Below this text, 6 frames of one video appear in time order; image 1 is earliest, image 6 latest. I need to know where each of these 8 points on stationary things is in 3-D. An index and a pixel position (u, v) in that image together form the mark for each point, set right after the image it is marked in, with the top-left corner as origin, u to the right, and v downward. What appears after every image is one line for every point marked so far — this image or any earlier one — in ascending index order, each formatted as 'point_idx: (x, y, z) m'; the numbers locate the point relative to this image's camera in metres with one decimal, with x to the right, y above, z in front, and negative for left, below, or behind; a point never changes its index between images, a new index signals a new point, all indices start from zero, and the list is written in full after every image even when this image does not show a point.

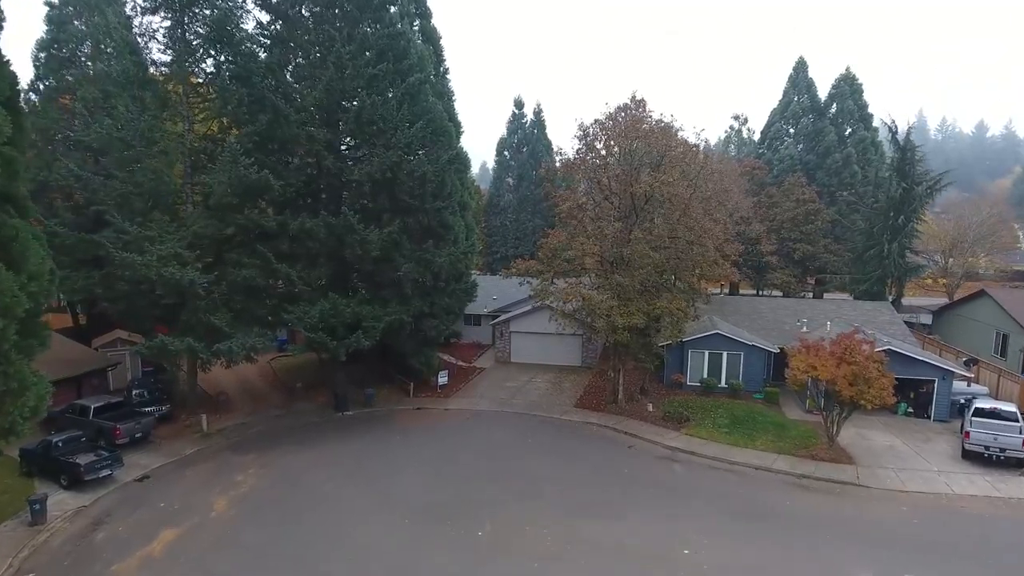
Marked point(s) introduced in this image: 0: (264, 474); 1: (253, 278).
0: (-3.7, -2.8, +16.8) m
1: (-4.2, +0.2, +18.5) m
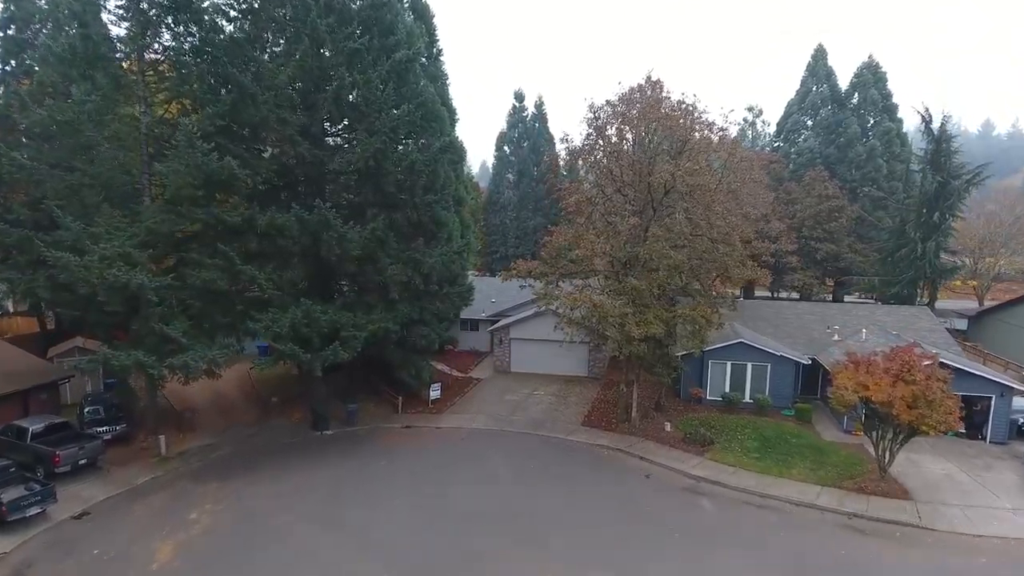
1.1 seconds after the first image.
0: (-3.7, -2.8, +14.5) m
1: (-4.2, +0.1, +16.1) m
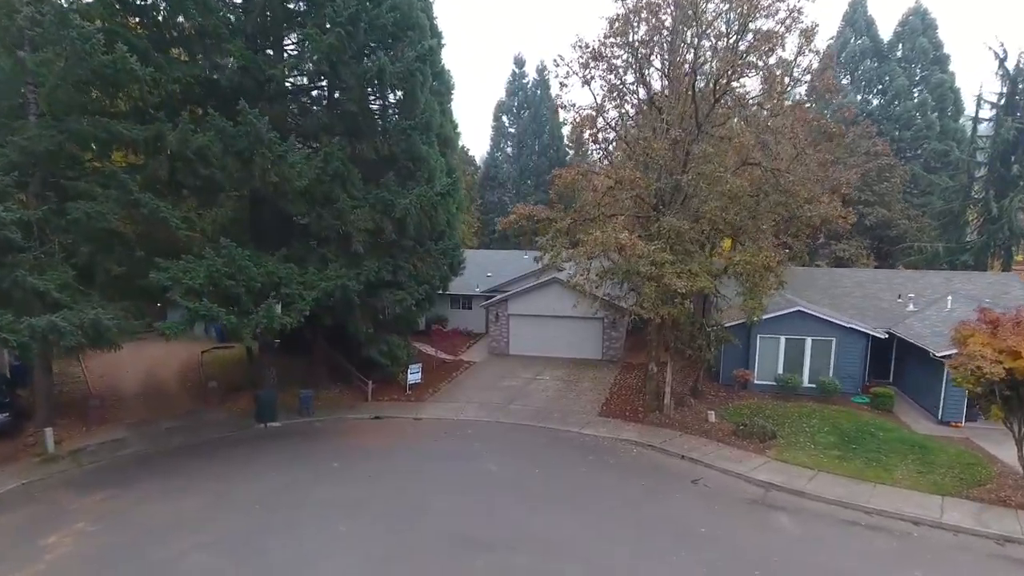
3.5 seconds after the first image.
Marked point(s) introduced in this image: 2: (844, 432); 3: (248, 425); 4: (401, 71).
0: (-3.7, -2.2, +10.2) m
1: (-4.3, +0.8, +11.8) m
2: (+4.0, -1.7, +13.7) m
3: (-3.6, -1.8, +15.3) m
4: (-1.4, +2.8, +14.5) m
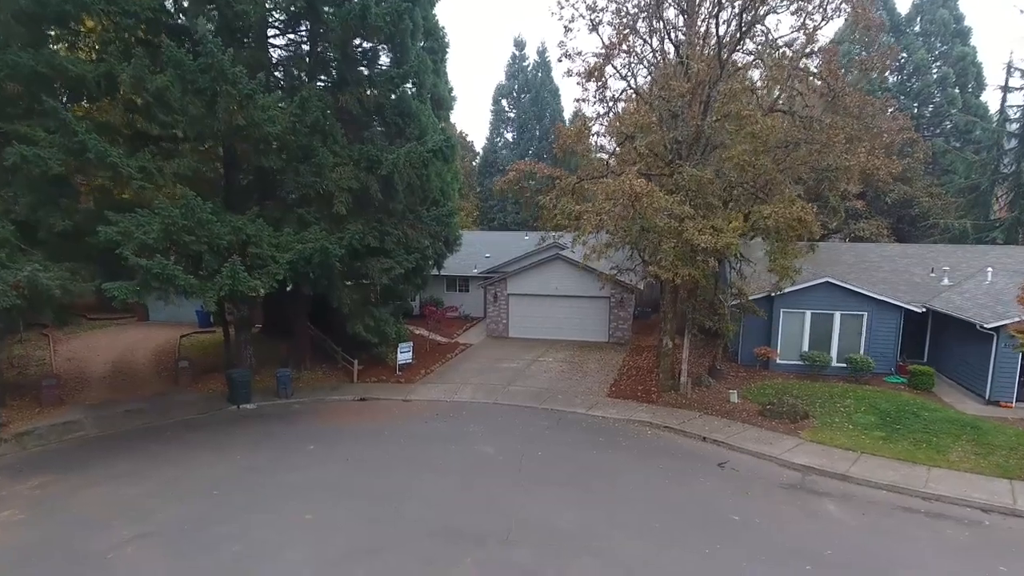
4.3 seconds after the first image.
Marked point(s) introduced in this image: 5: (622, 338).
0: (-3.7, -1.8, +8.7) m
1: (-4.3, +1.2, +10.4) m
2: (+4.0, -1.3, +12.2) m
3: (-3.6, -1.4, +13.8) m
4: (-1.4, +3.2, +13.0) m
5: (+1.9, -0.9, +19.7) m
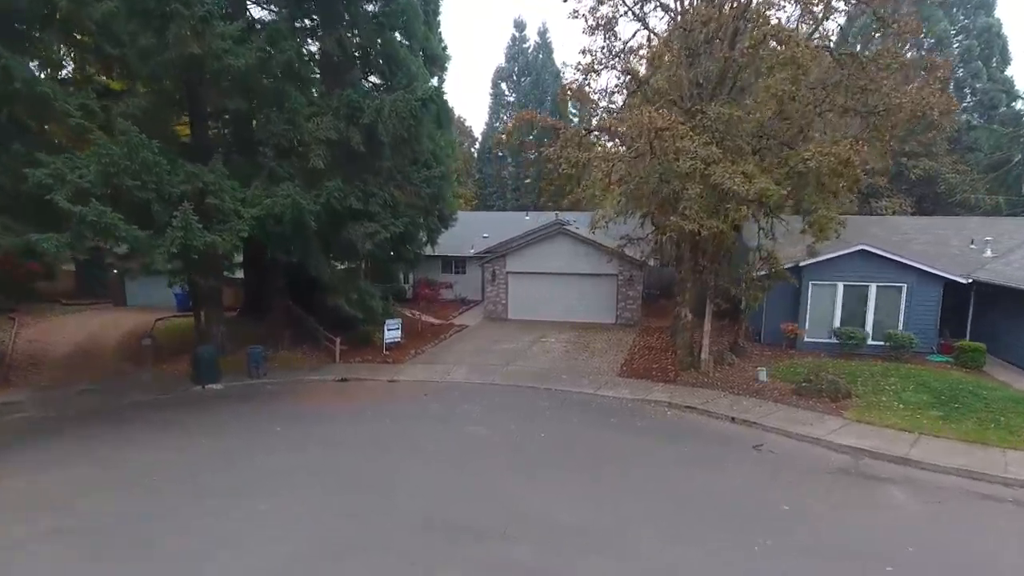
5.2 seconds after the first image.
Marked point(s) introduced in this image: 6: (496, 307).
0: (-3.7, -1.4, +7.2) m
1: (-4.3, +1.5, +8.9) m
2: (+4.0, -1.0, +10.7) m
3: (-3.6, -1.1, +12.3) m
4: (-1.4, +3.5, +11.5) m
5: (+1.9, -0.5, +18.2) m
6: (-0.3, -0.3, +19.1) m
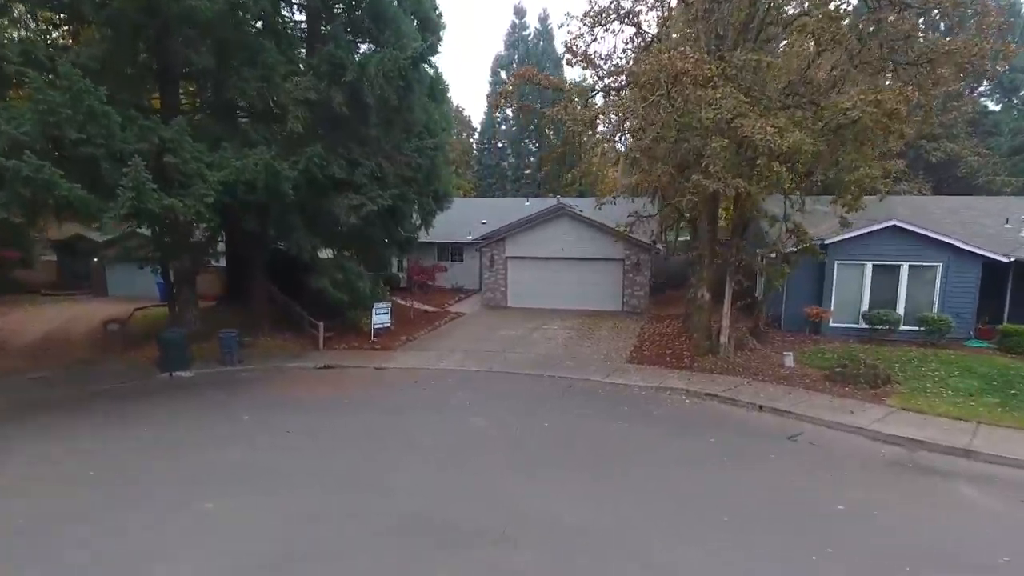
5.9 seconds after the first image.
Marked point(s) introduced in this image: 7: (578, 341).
0: (-3.7, -1.2, +6.1) m
1: (-4.3, +1.7, +7.7) m
2: (+4.0, -0.7, +9.6) m
3: (-3.6, -0.9, +11.2) m
4: (-1.5, +3.8, +10.4) m
5: (+1.9, -0.3, +17.1) m
6: (-0.3, -0.1, +18.0) m
7: (+0.8, -0.6, +13.6) m
